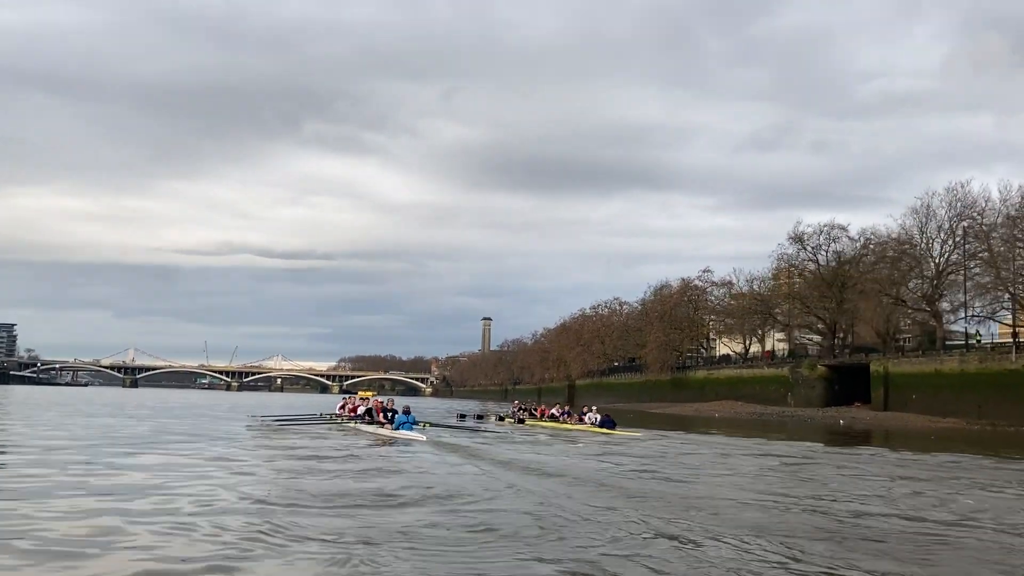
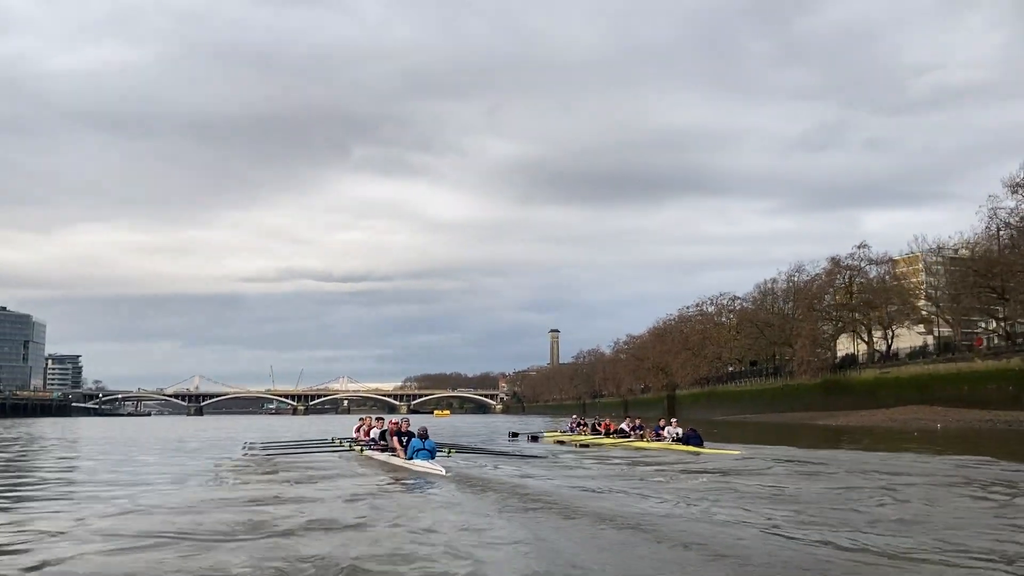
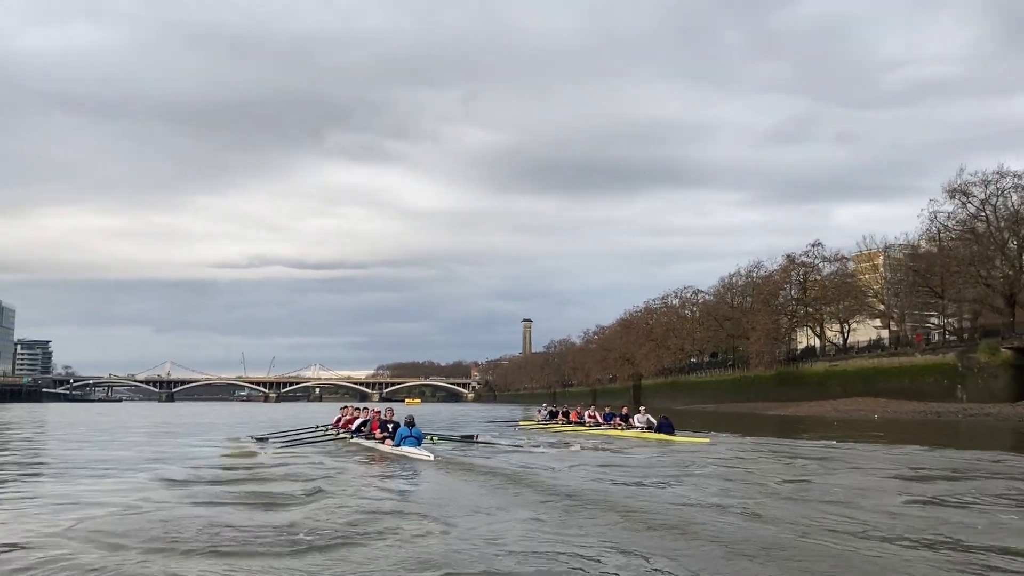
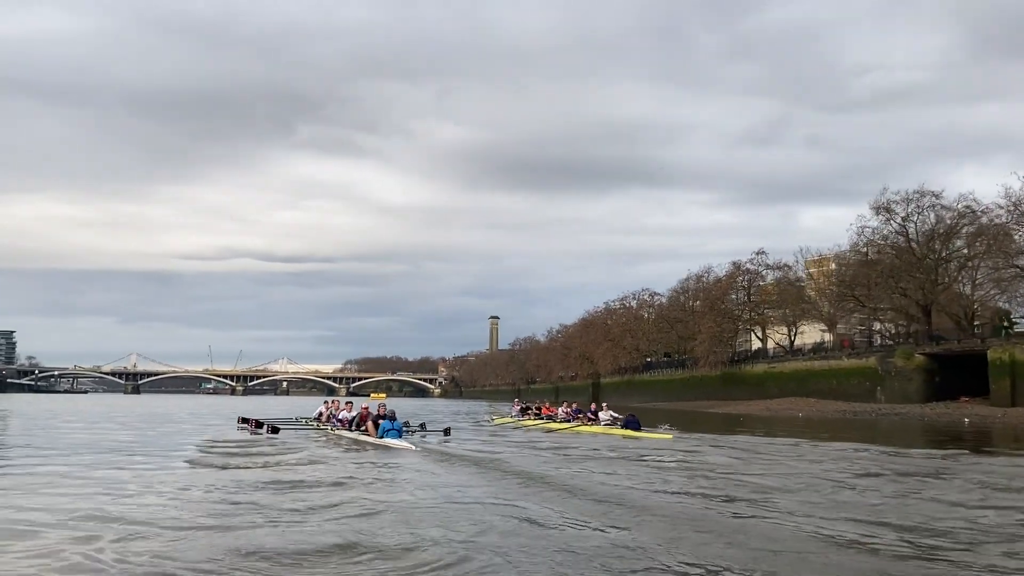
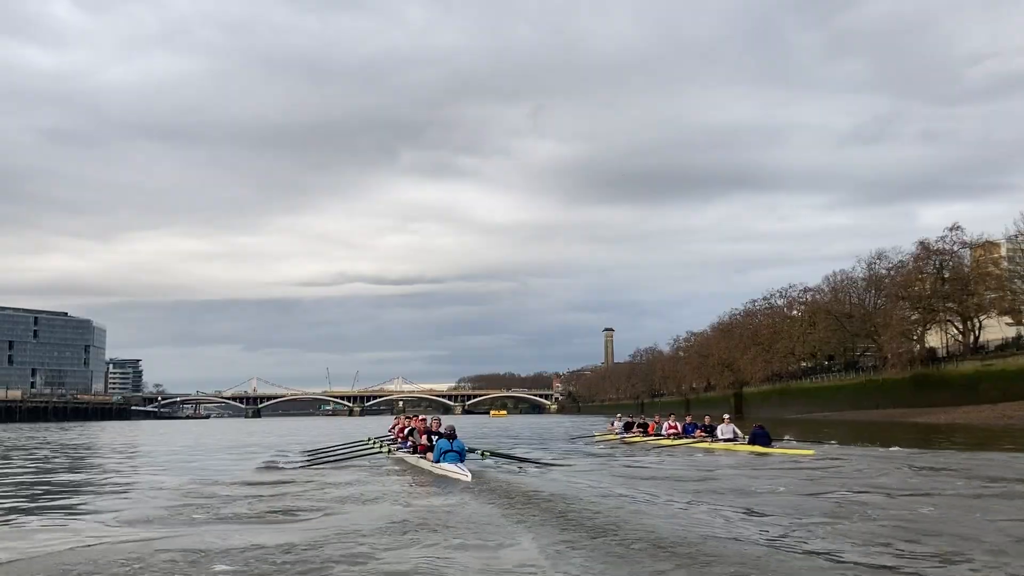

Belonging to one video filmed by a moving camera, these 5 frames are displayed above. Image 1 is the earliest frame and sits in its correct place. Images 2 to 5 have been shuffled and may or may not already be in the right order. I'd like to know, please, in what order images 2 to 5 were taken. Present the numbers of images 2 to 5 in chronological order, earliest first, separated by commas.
4, 3, 2, 5
